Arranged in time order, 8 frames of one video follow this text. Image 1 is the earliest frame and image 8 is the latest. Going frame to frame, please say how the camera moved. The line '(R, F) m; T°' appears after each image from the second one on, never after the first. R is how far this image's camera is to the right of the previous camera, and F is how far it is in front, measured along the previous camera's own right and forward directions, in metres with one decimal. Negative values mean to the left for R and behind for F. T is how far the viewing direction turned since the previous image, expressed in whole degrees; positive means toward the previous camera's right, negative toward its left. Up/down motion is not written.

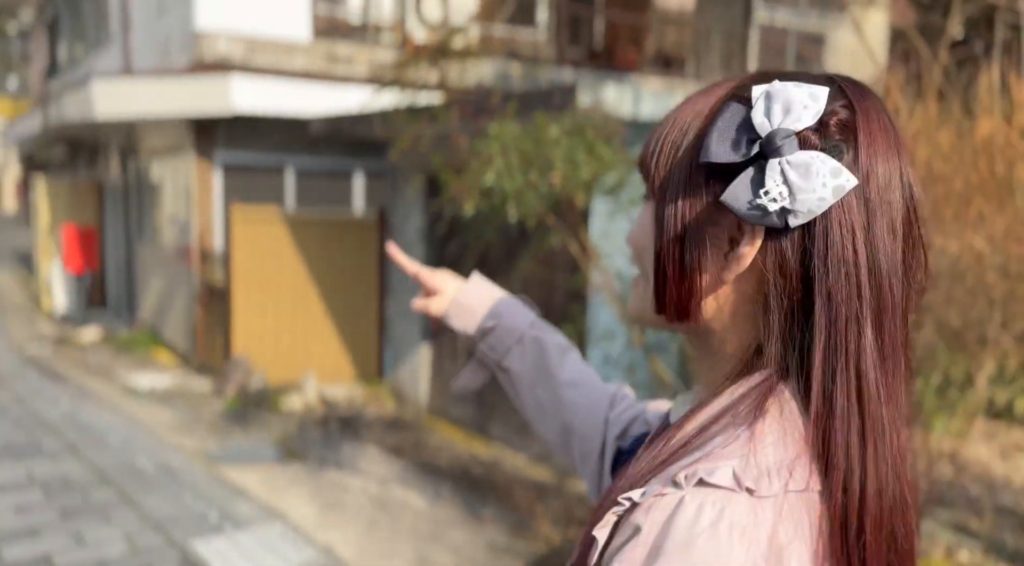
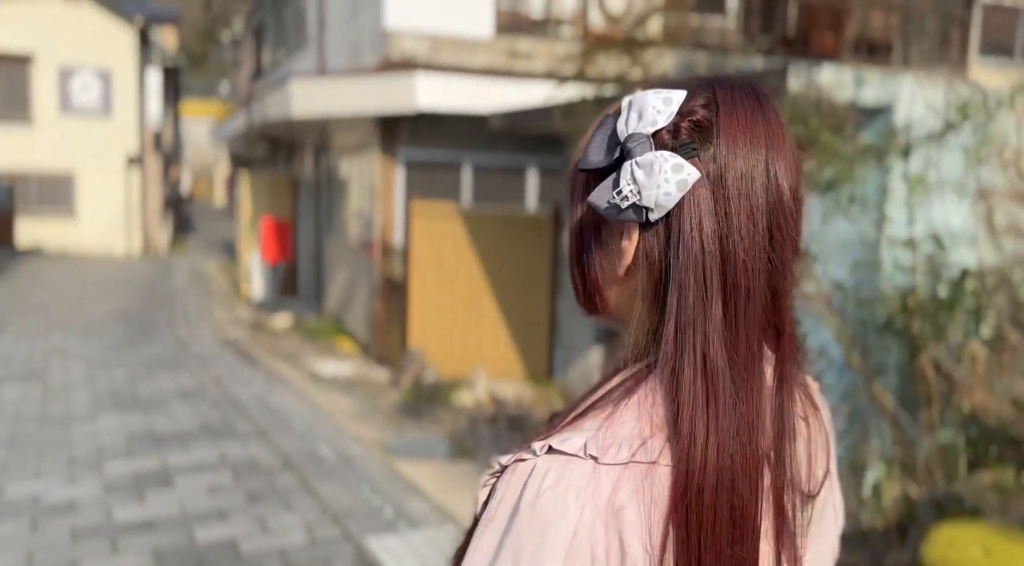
(0.0, +0.1) m; -11°
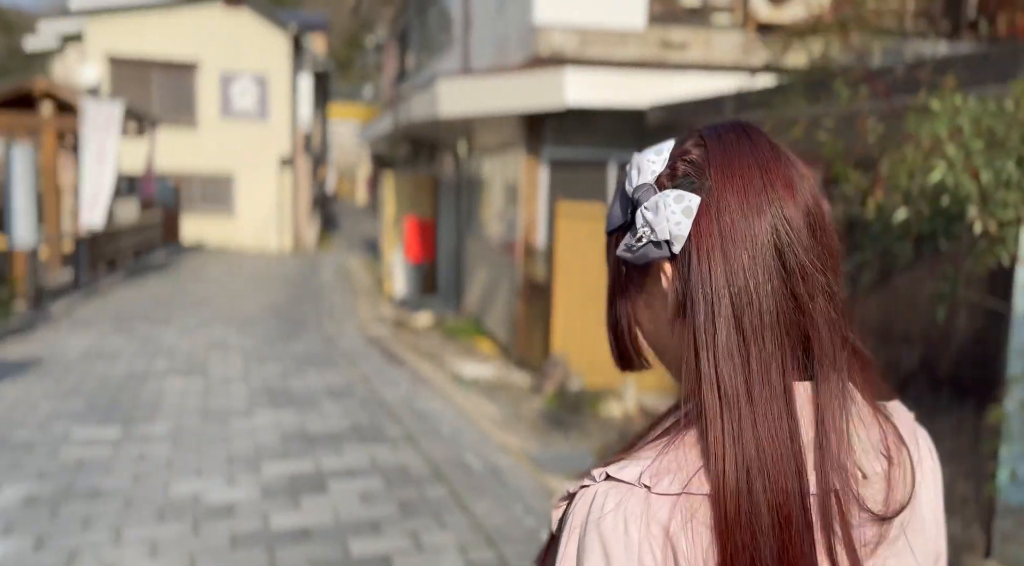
(-0.1, +0.2) m; -8°
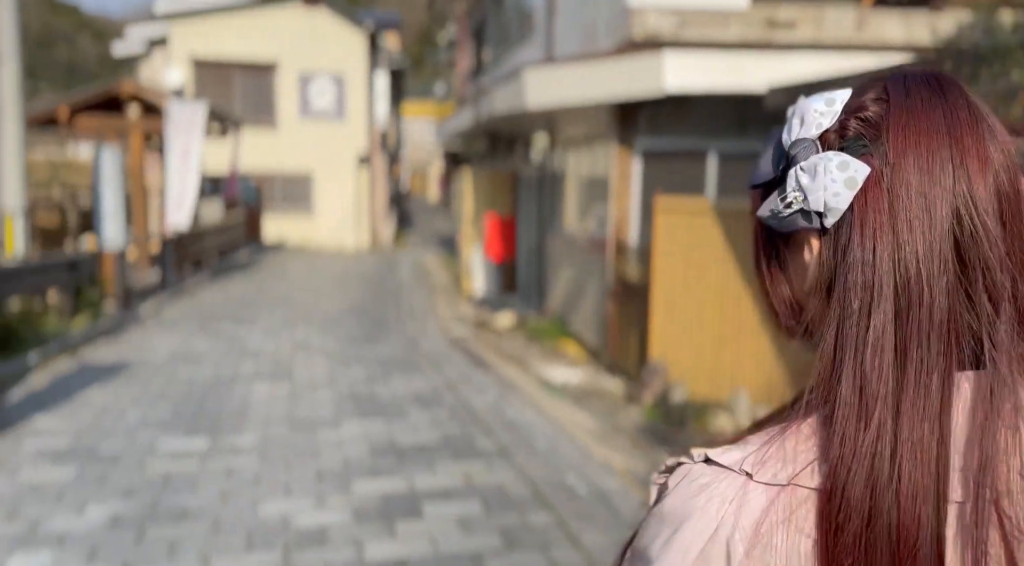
(-0.1, +0.3) m; -5°
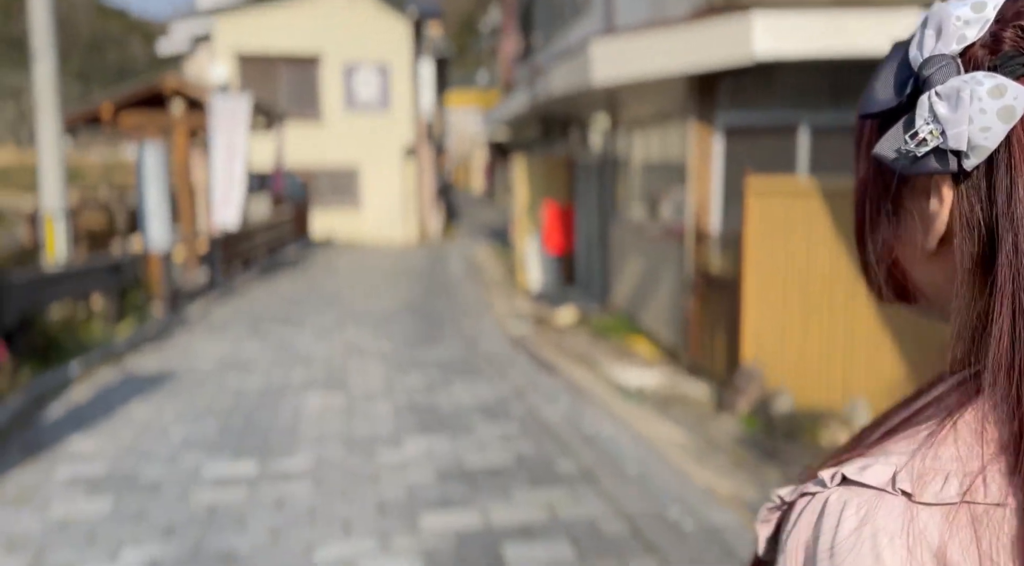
(-0.2, +0.6) m; -3°
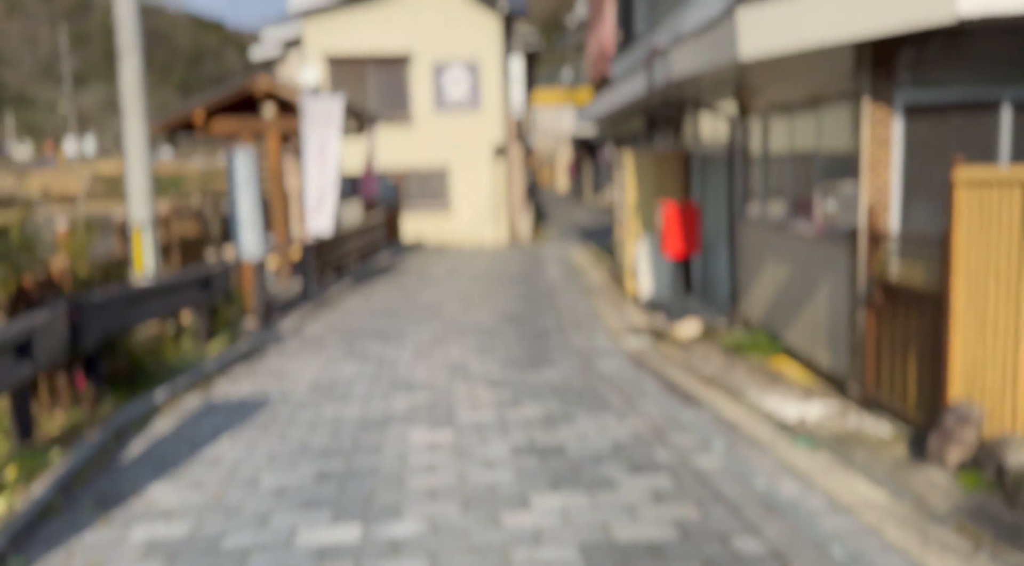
(-0.3, +0.9) m; -5°
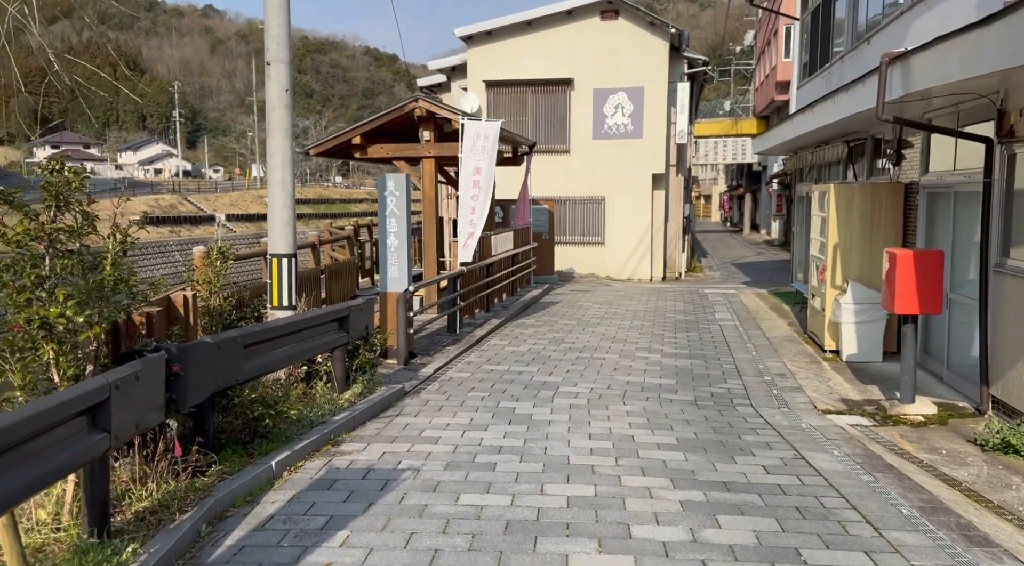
(-0.3, +1.4) m; -9°
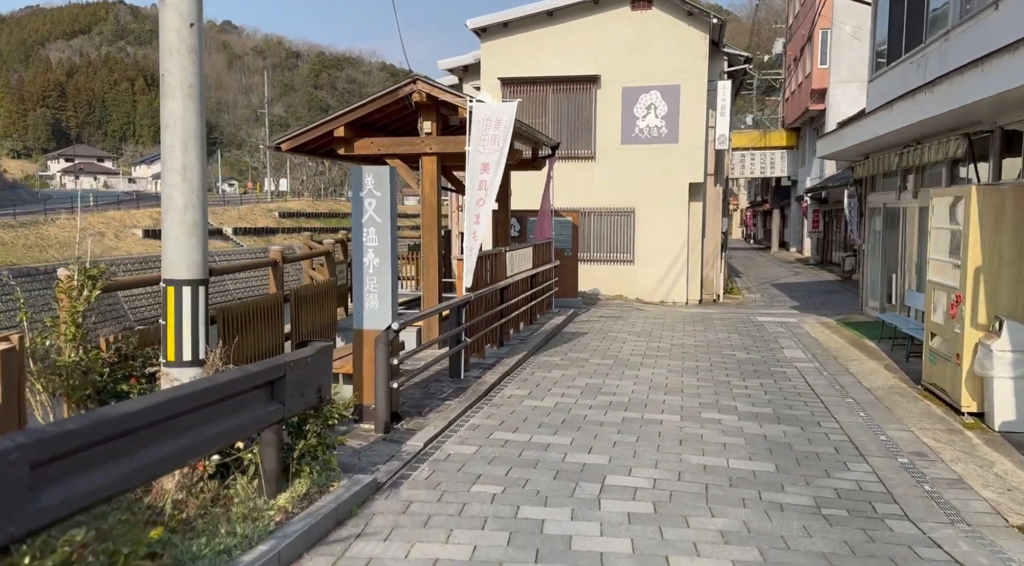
(-0.1, +2.8) m; -1°
